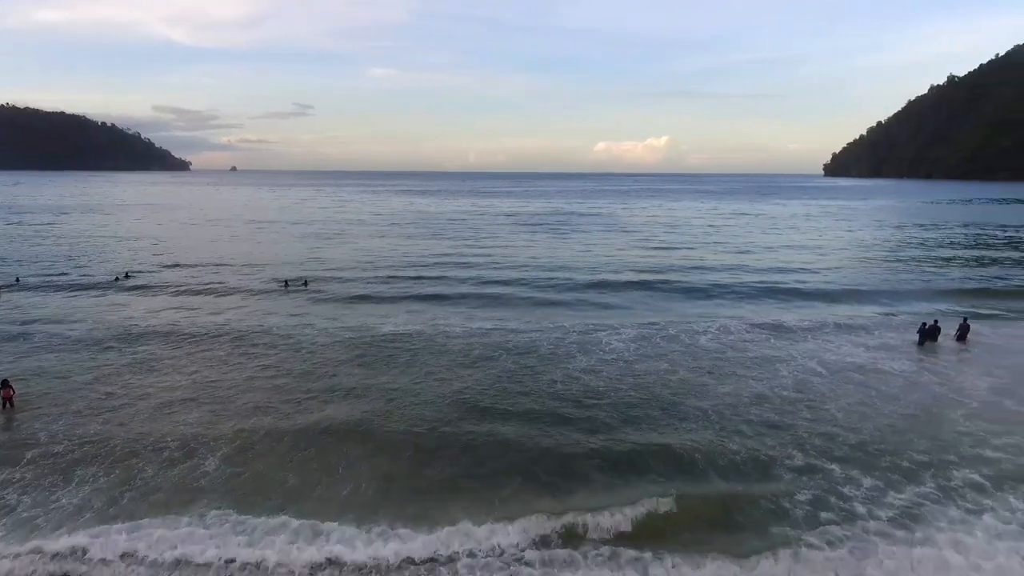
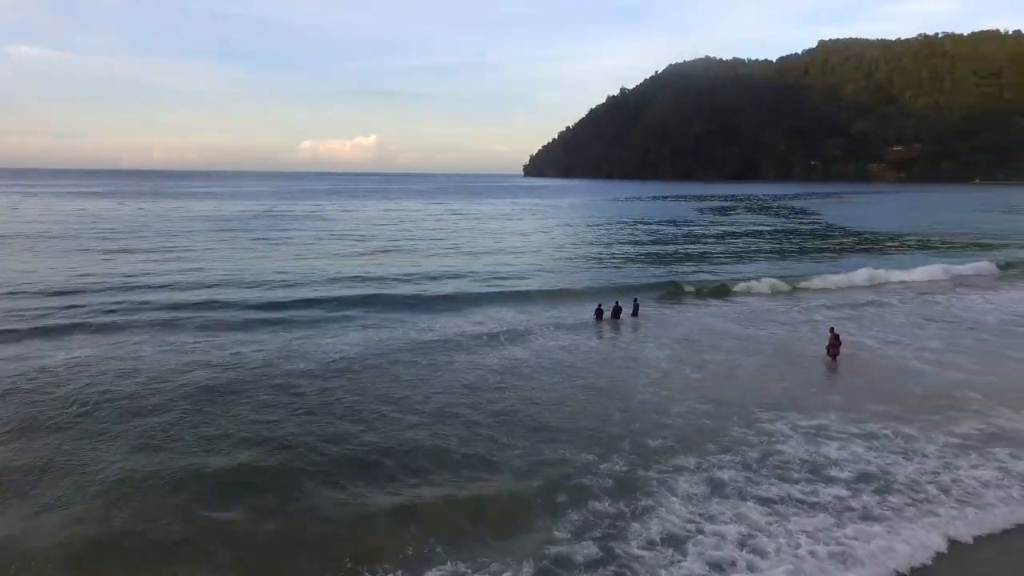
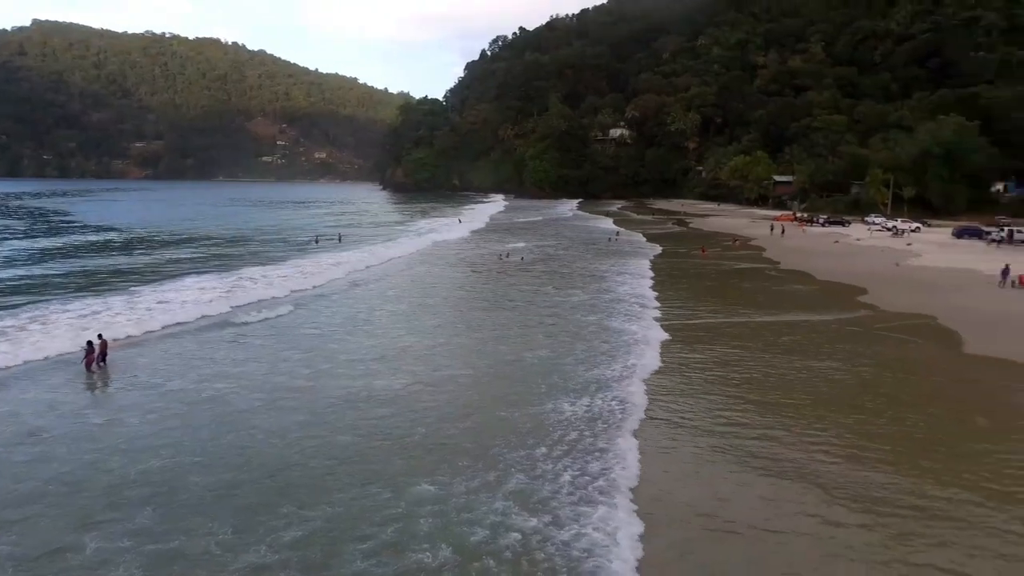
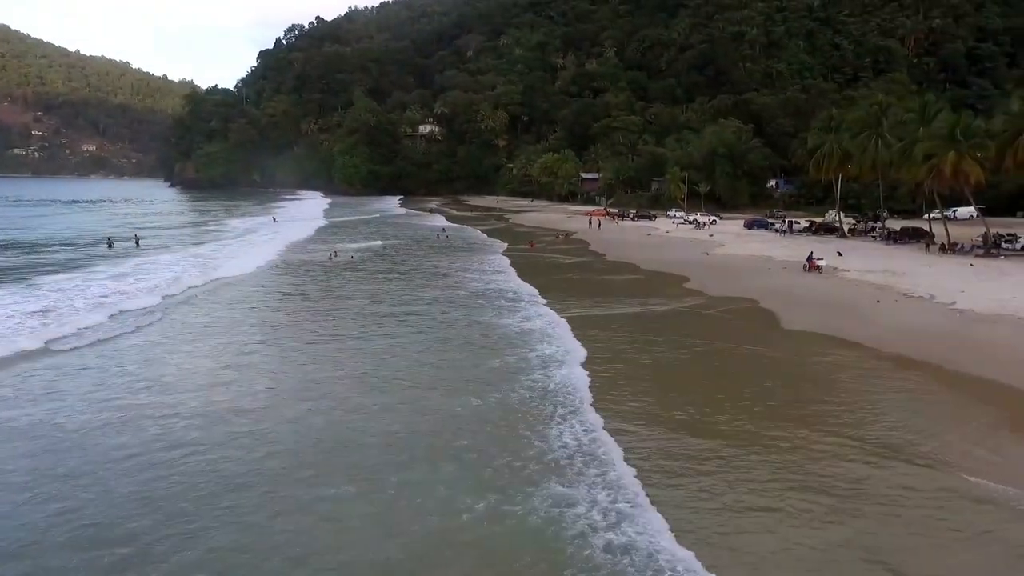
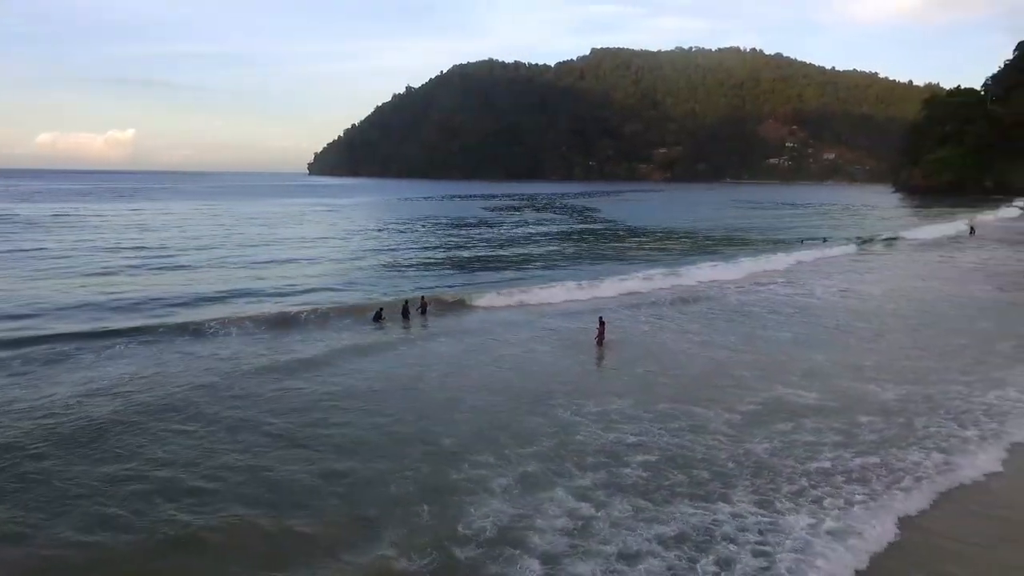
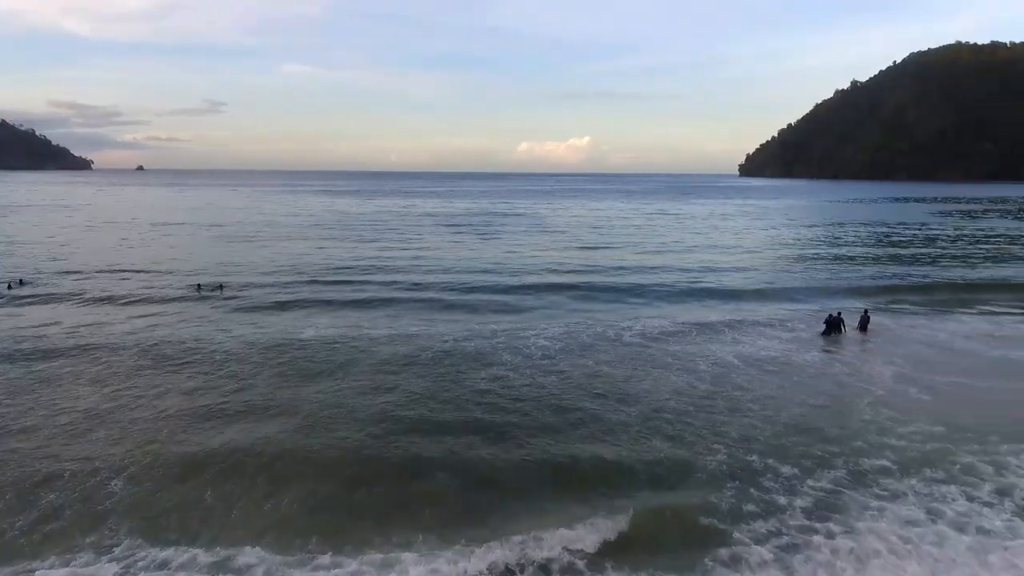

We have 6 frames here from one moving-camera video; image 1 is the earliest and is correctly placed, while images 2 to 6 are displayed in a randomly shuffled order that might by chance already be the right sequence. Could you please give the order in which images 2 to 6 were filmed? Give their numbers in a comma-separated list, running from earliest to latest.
6, 2, 5, 3, 4
